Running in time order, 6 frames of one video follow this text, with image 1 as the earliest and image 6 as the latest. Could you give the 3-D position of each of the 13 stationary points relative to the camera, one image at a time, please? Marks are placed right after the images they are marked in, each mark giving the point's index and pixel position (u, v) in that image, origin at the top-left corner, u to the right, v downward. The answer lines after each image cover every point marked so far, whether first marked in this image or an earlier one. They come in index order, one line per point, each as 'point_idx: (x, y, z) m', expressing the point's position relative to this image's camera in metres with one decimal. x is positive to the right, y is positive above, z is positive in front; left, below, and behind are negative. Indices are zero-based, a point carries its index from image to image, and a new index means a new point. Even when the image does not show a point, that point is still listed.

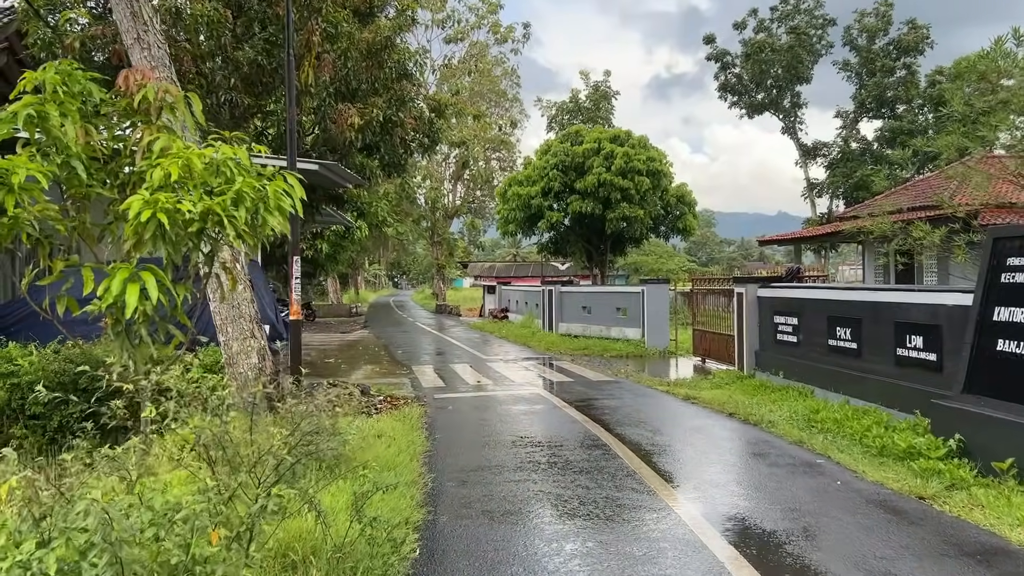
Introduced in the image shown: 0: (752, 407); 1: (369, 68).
0: (+2.6, -1.3, +8.7) m
1: (-2.3, +3.6, +13.3) m
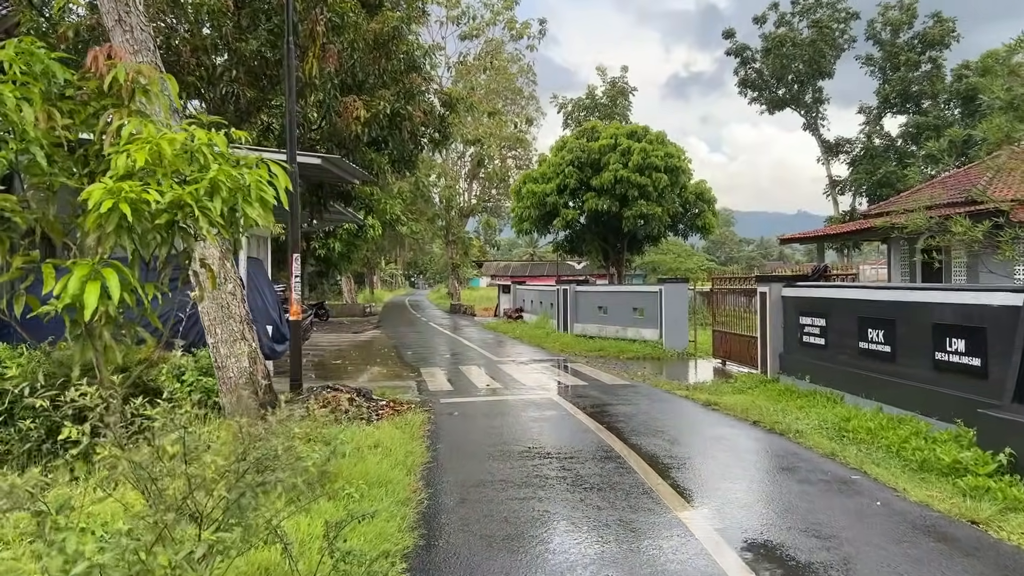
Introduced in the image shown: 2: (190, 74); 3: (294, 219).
0: (+2.6, -1.3, +8.2) m
1: (-2.1, +3.6, +12.9) m
2: (-4.6, +3.1, +11.8) m
3: (-2.5, +0.8, +9.4) m
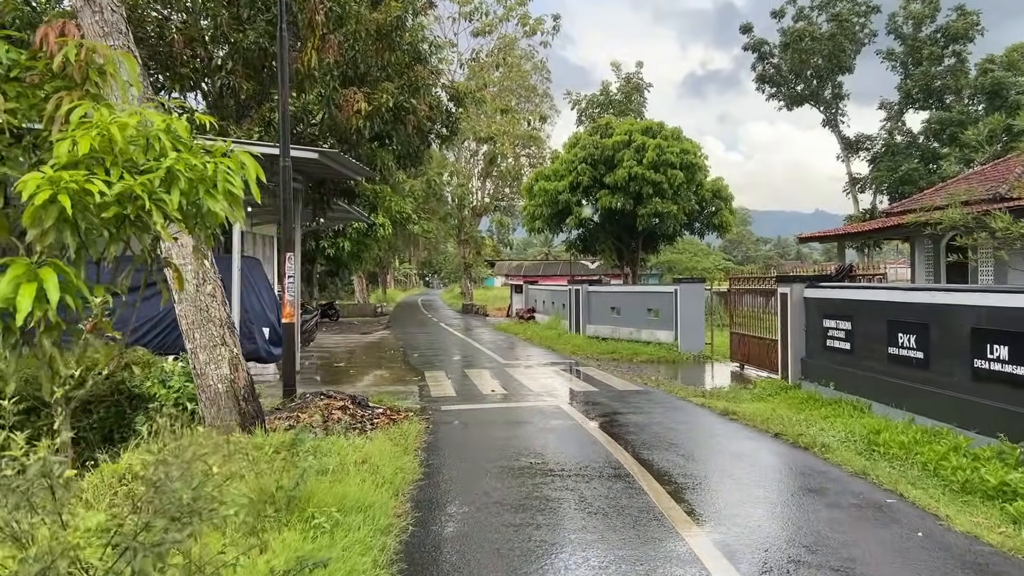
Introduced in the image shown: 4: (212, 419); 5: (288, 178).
0: (+2.7, -1.3, +7.6) m
1: (-2.0, +3.6, +12.4) m
2: (-4.5, +3.1, +11.4) m
3: (-2.4, +0.8, +8.9) m
4: (-2.3, -1.0, +6.4) m
5: (-2.4, +1.2, +9.0) m
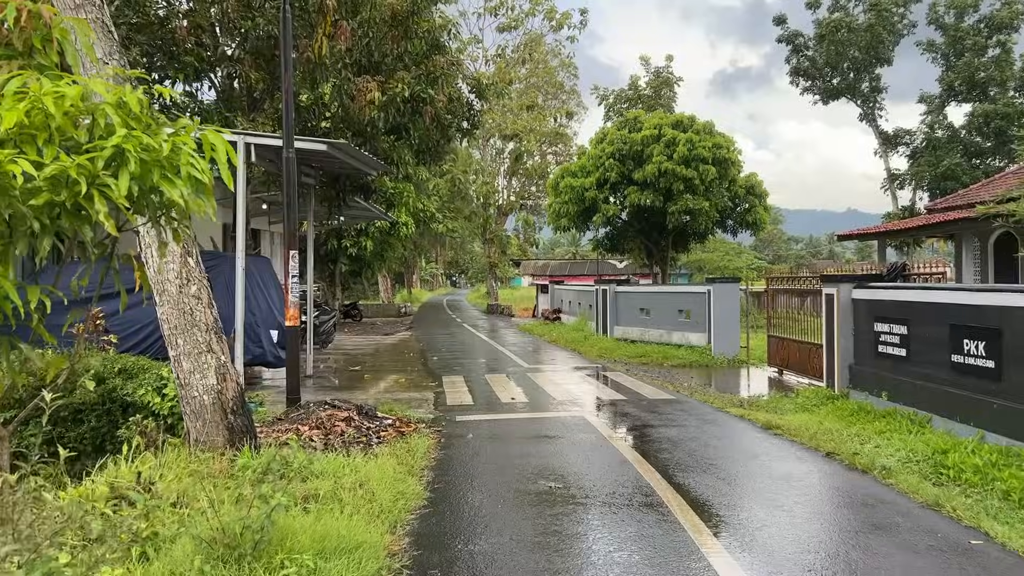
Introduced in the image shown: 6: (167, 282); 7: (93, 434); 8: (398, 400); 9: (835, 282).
0: (+2.8, -1.3, +6.8) m
1: (-1.7, +3.6, +11.7) m
2: (-4.3, +3.1, +10.8) m
3: (-2.2, +0.8, +8.3) m
4: (-2.2, -1.0, +5.8) m
5: (-2.2, +1.2, +8.4) m
6: (-2.4, 0.0, +5.7) m
7: (-3.8, -1.3, +7.4) m
8: (-1.3, -1.3, +9.6) m
9: (+3.9, +0.1, +9.8) m
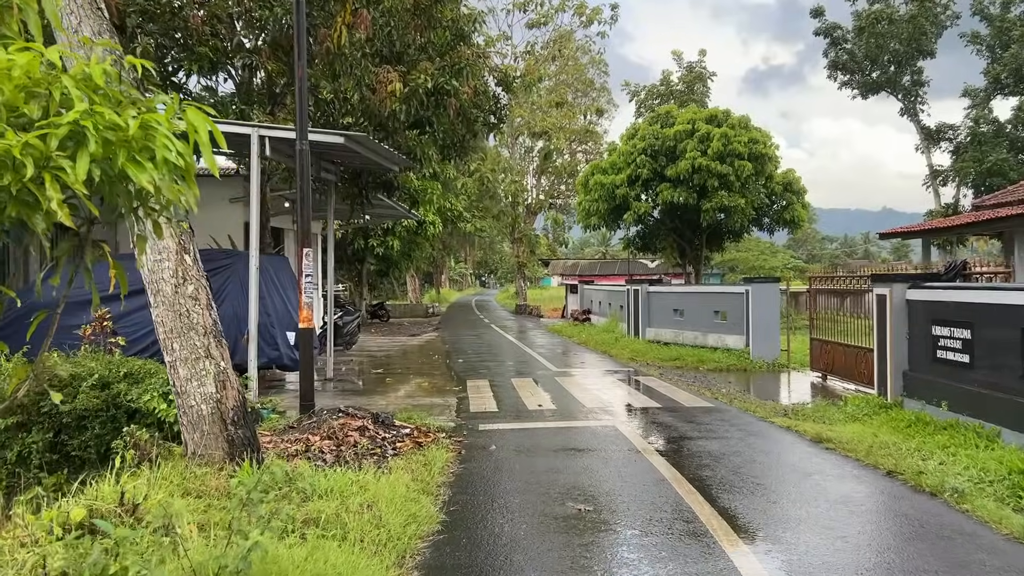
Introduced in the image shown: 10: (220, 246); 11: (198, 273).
0: (+3.0, -1.3, +6.2) m
1: (-1.3, +3.6, +11.2) m
2: (-3.9, +3.1, +10.4) m
3: (-2.0, +0.8, +7.8) m
4: (-2.0, -1.0, +5.3) m
5: (-2.0, +1.2, +7.9) m
6: (-2.2, 0.0, +5.2) m
7: (-3.5, -1.3, +7.0) m
8: (-1.0, -1.3, +9.1) m
9: (+4.2, +0.1, +9.2) m
10: (-5.2, +0.7, +14.7) m
11: (-2.0, +0.1, +5.3) m
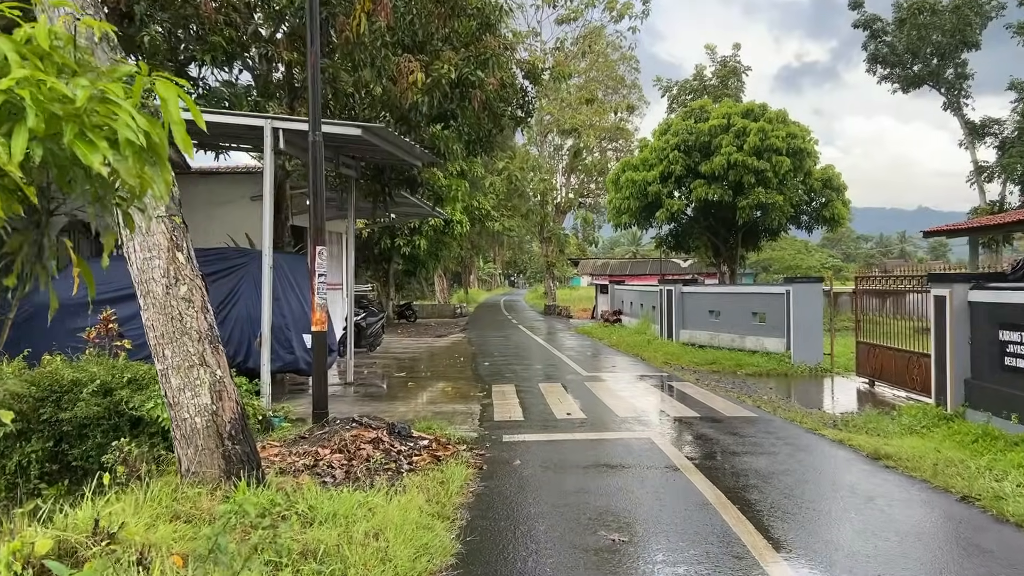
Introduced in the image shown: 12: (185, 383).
0: (+3.2, -1.3, +5.5) m
1: (-0.9, +3.6, +10.7) m
2: (-3.6, +3.1, +10.0) m
3: (-1.7, +0.8, +7.3) m
4: (-1.9, -1.0, +4.8) m
5: (-1.7, +1.2, +7.4) m
6: (-2.1, 0.0, +4.7) m
7: (-3.3, -1.3, +6.6) m
8: (-0.8, -1.3, +8.6) m
9: (+4.5, +0.1, +8.4) m
10: (-4.7, +0.7, +14.3) m
11: (-1.9, +0.1, +4.8) m
12: (-1.9, -0.6, +4.8) m
